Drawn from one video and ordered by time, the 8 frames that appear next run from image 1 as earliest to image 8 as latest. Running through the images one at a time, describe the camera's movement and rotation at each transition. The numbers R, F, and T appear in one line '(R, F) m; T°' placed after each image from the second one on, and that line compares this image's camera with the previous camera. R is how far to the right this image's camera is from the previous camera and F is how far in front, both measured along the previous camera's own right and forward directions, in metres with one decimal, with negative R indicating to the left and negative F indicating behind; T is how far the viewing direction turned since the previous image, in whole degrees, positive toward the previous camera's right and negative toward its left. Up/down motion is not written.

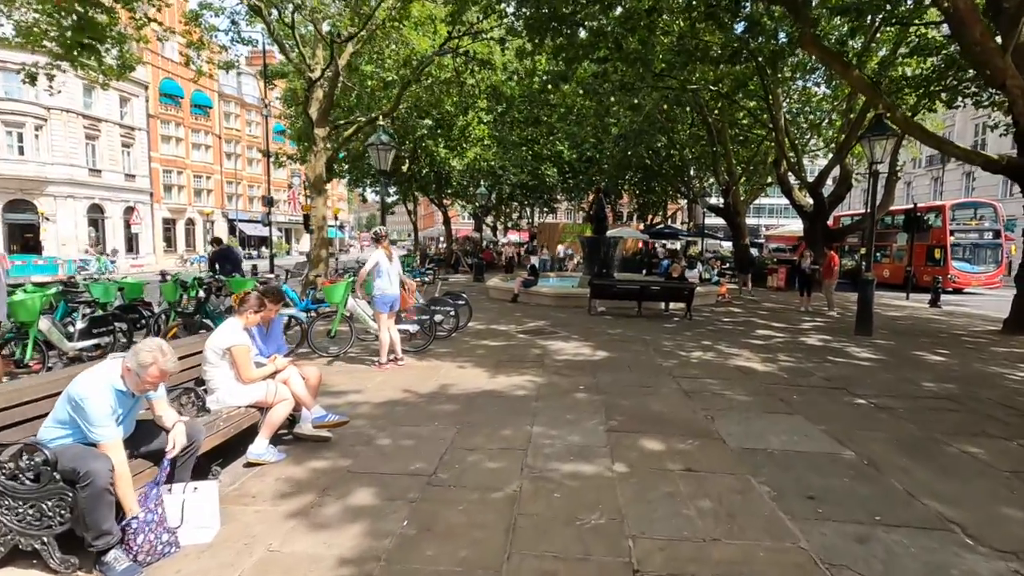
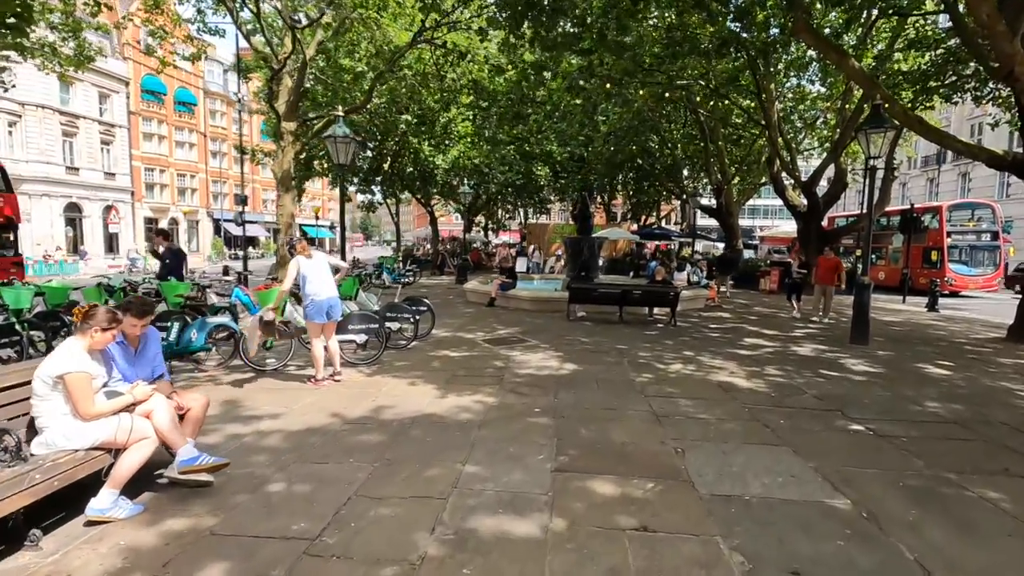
(+0.5, +0.8) m; 0°
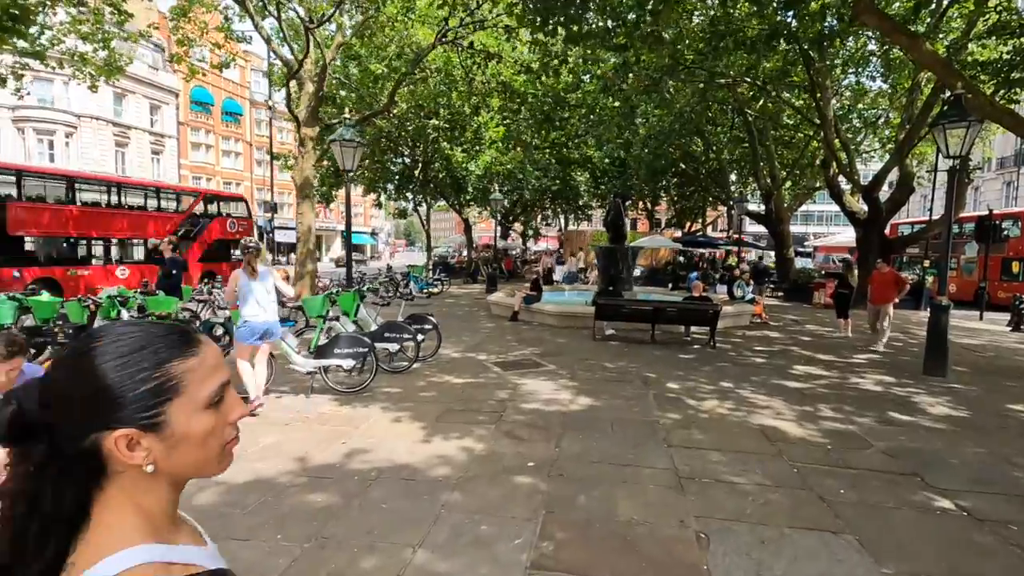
(+0.4, +0.9) m; -5°
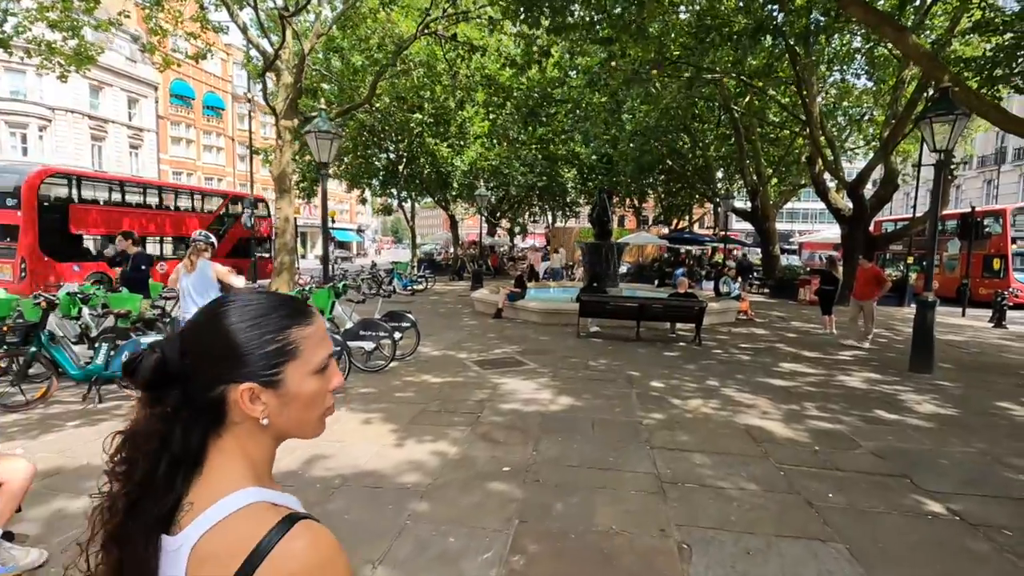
(+0.1, +0.2) m; +1°
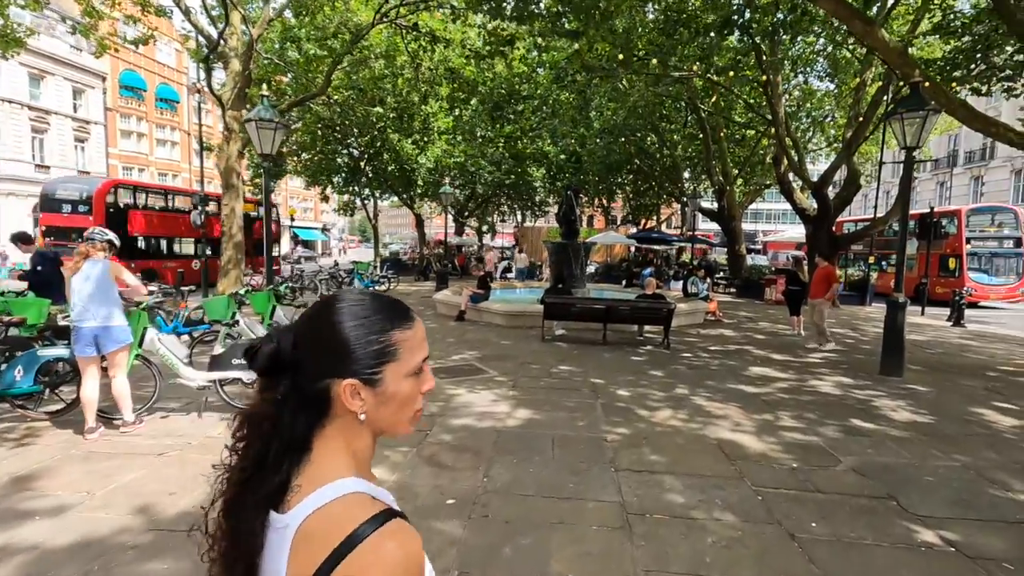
(+0.2, +0.5) m; +3°
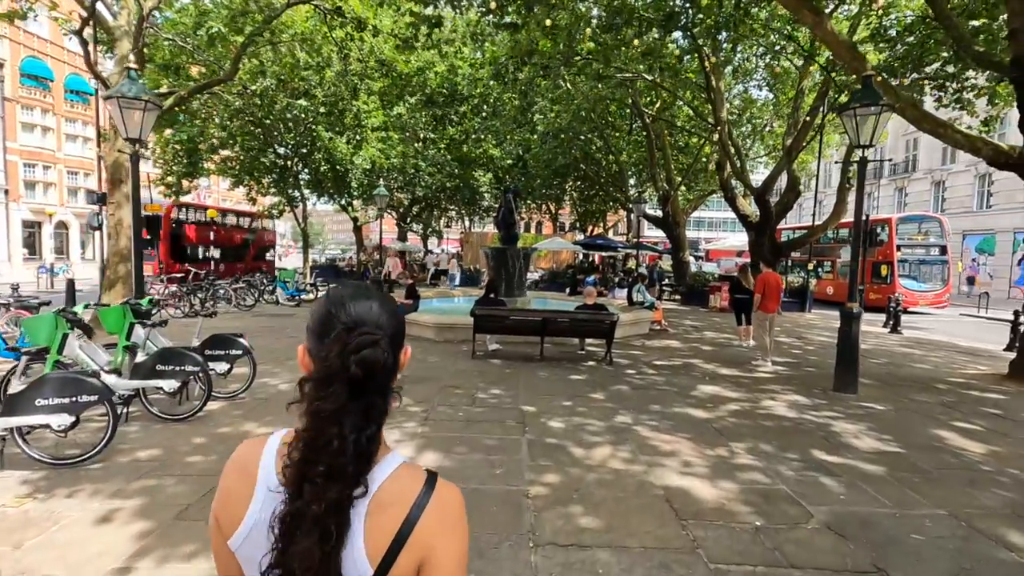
(+0.4, +1.0) m; +5°
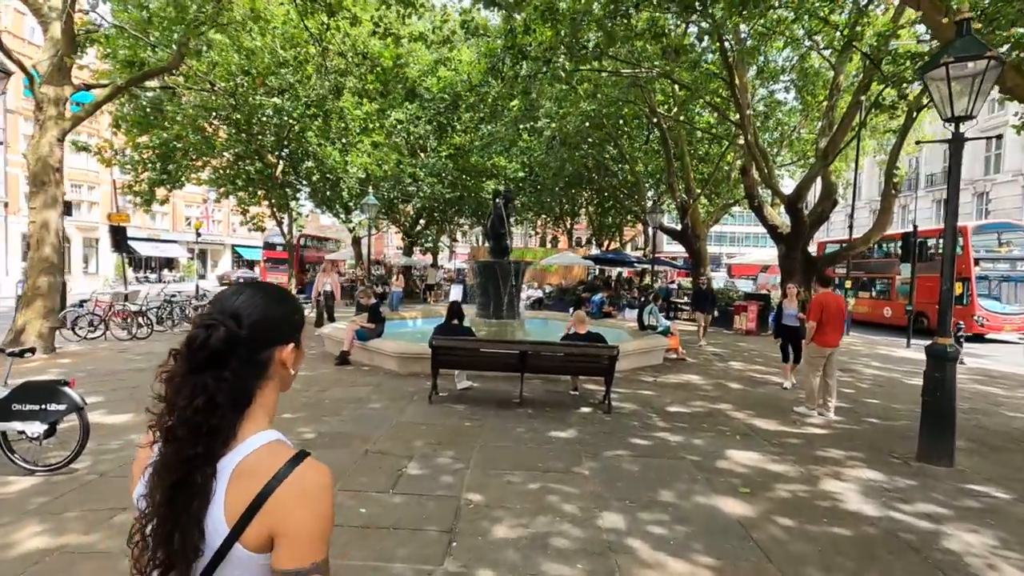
(+0.6, +1.8) m; -2°
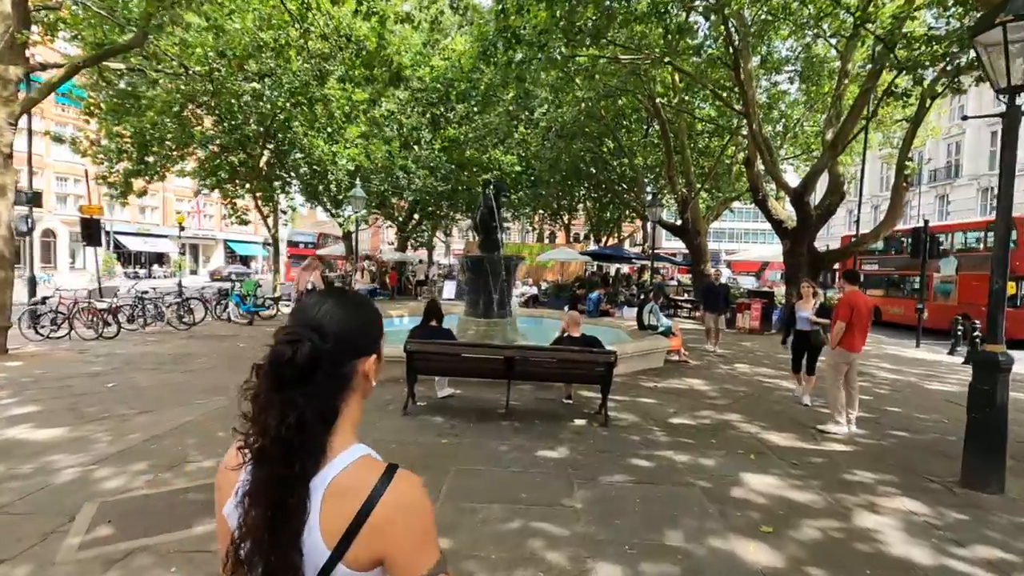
(+0.1, +0.7) m; 0°
